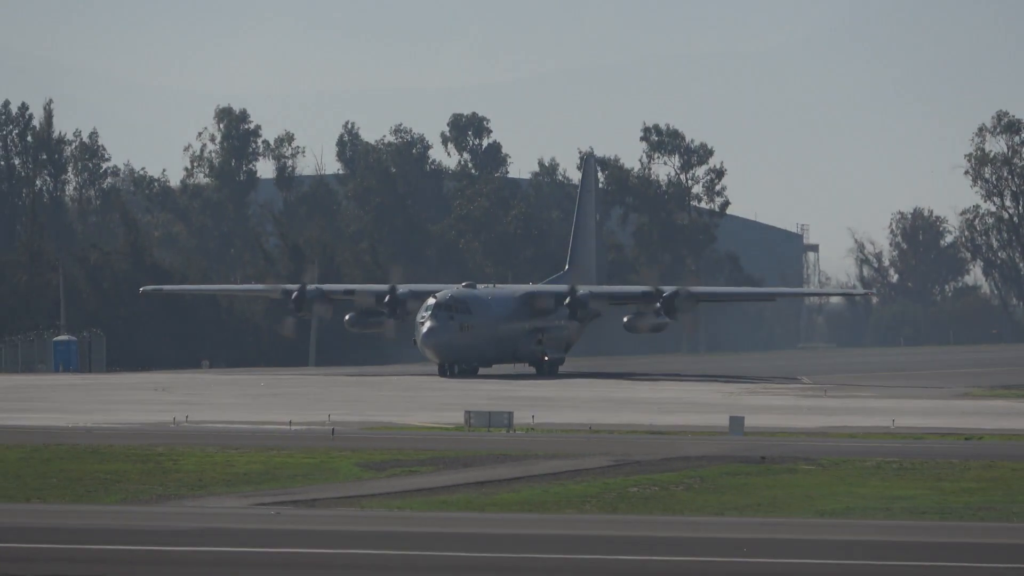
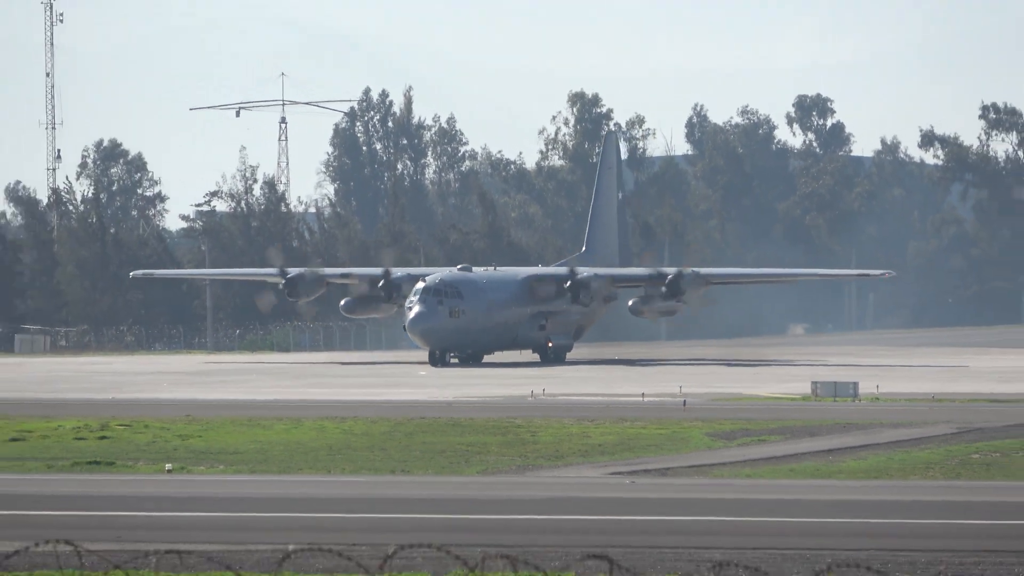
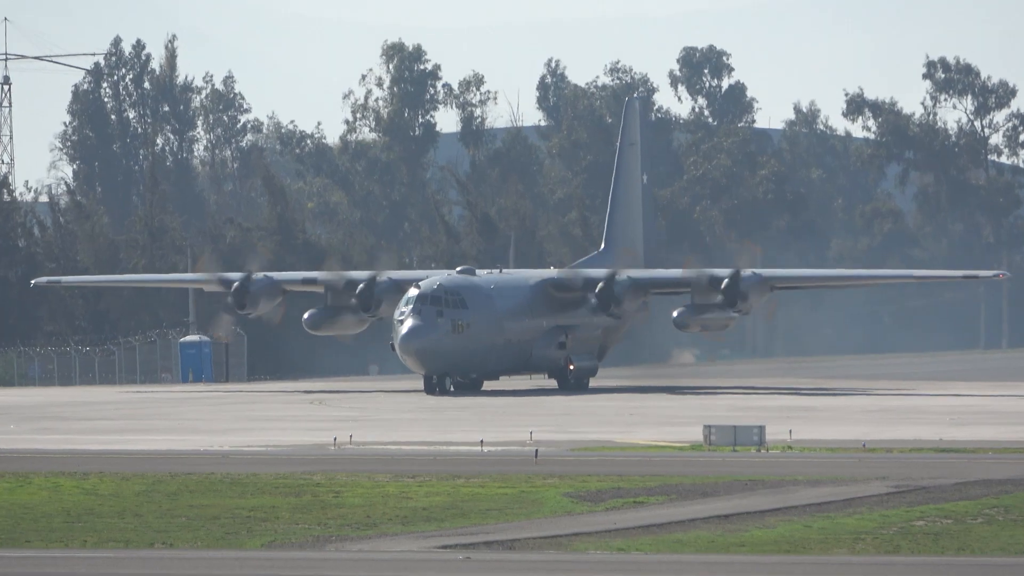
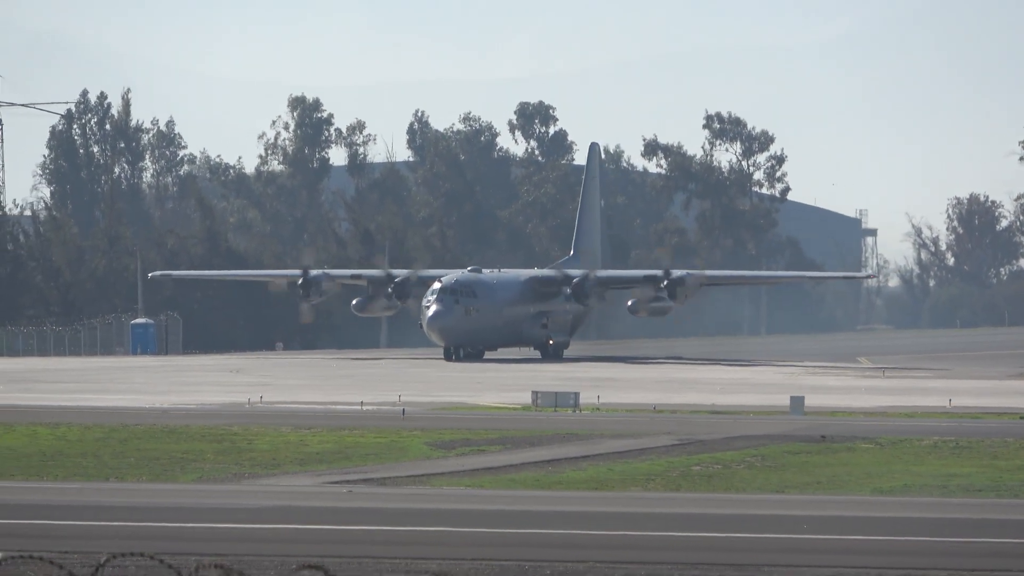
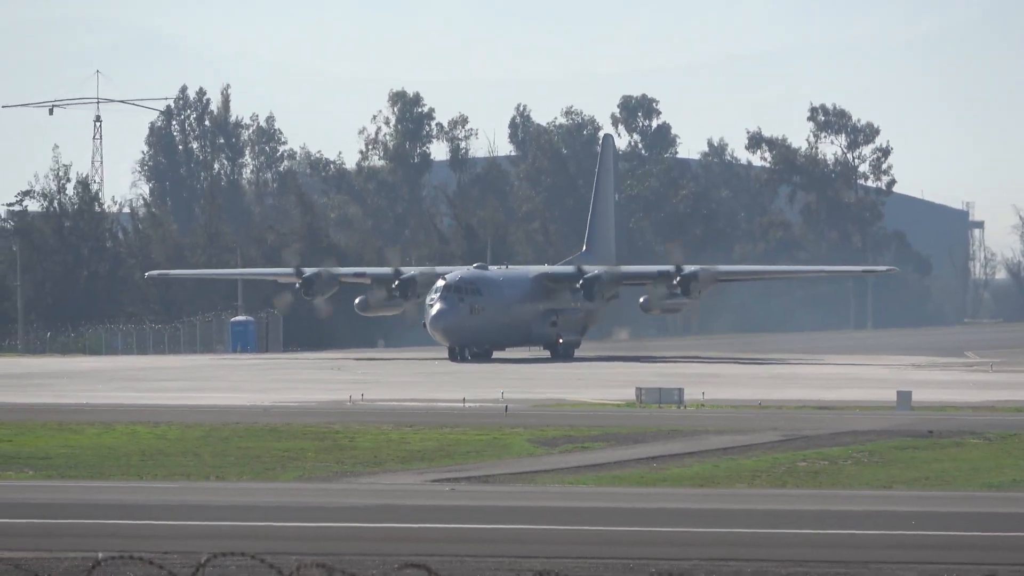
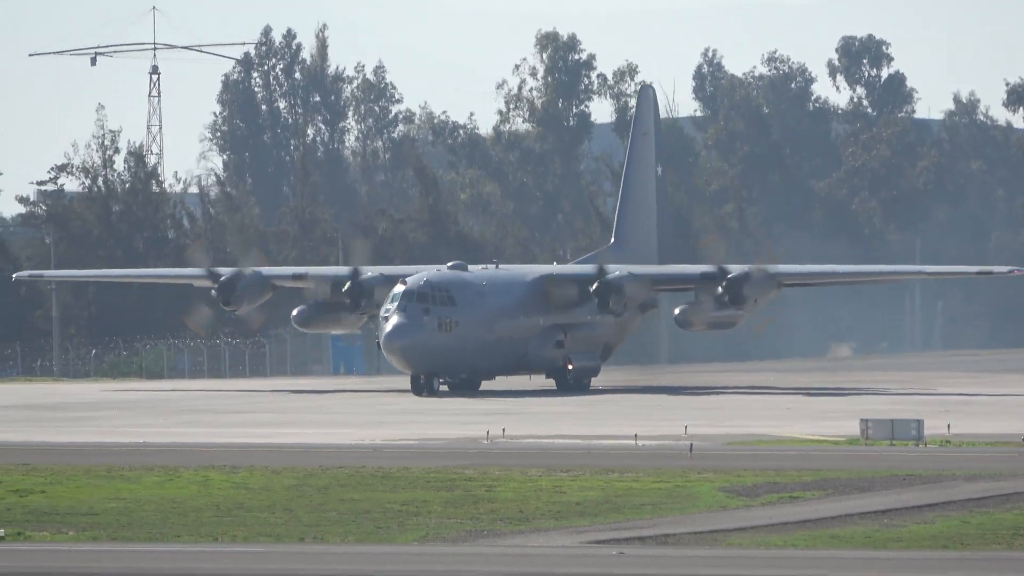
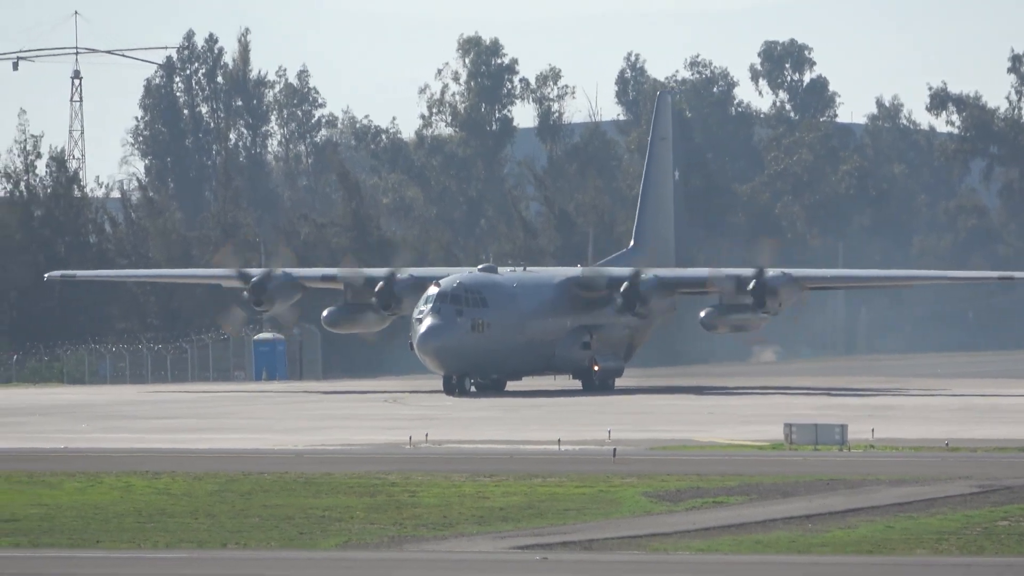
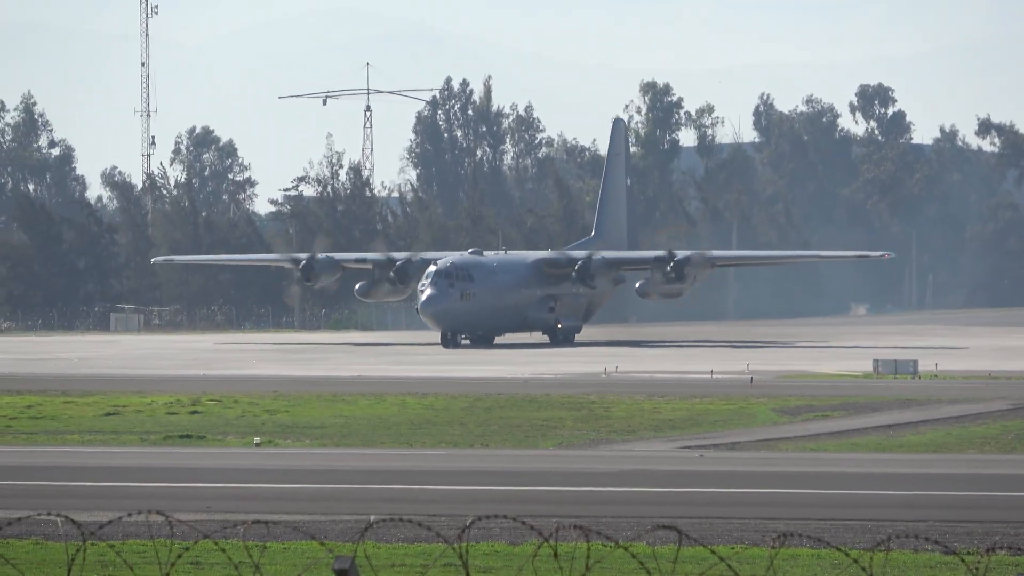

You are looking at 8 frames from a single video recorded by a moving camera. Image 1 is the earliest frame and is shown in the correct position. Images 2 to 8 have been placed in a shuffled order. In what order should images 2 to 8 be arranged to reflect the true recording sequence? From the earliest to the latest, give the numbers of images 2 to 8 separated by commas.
4, 5, 3, 7, 6, 2, 8
